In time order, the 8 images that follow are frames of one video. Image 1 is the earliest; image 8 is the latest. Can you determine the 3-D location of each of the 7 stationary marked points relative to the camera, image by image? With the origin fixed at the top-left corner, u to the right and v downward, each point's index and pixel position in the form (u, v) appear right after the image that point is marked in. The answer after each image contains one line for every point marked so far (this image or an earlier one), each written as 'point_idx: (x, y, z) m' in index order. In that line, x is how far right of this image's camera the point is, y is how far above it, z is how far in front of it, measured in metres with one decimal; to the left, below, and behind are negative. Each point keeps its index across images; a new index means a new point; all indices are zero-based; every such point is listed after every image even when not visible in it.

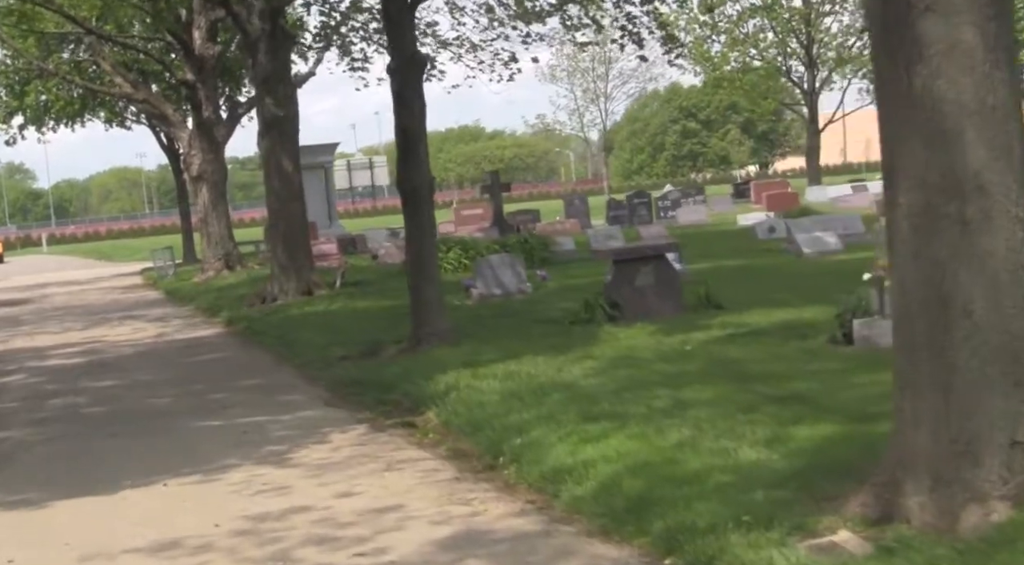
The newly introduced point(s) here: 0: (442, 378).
0: (-0.6, -0.8, +11.5) m
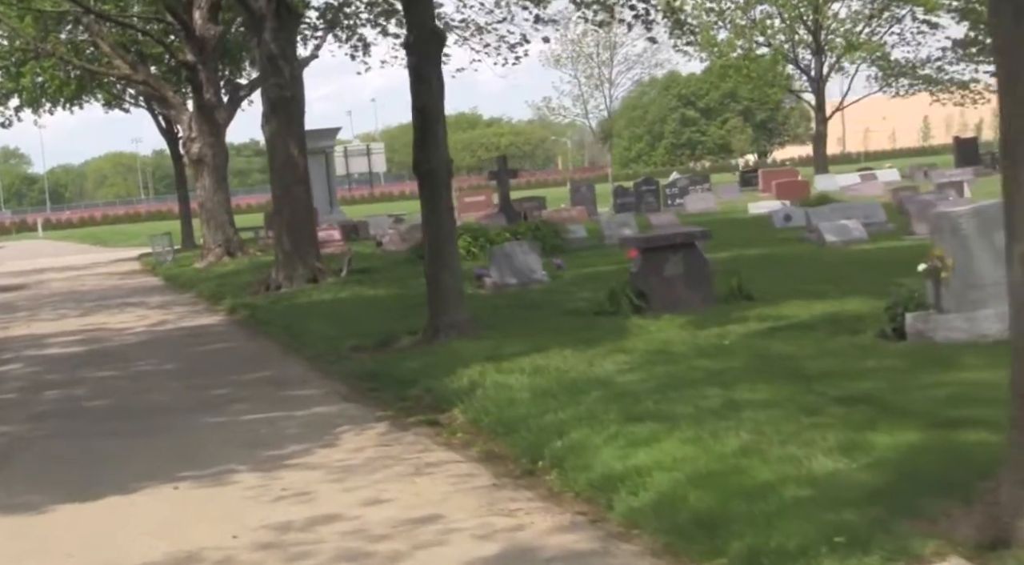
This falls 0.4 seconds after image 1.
0: (-0.4, -0.7, +10.8) m
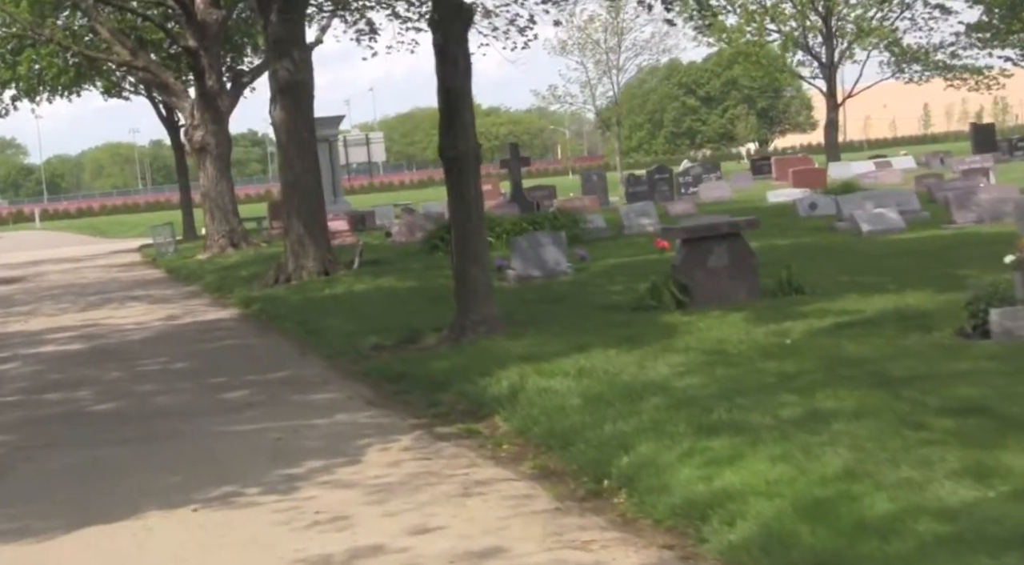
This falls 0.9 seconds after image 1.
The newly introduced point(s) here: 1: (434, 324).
0: (-0.1, -0.7, +9.9) m
1: (-0.8, -0.4, +13.4) m
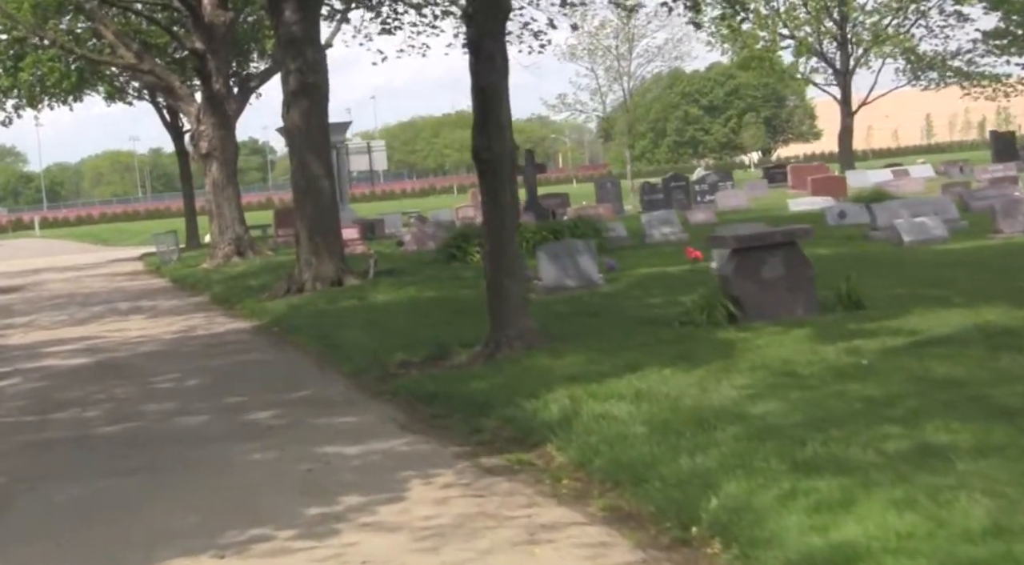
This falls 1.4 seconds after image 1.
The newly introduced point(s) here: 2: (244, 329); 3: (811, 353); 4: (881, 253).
0: (+0.3, -0.8, +9.1) m
1: (-0.4, -0.5, +12.5) m
2: (-3.5, -0.6, +17.2) m
3: (+2.1, -0.5, +9.4) m
4: (+4.8, +0.4, +17.1) m
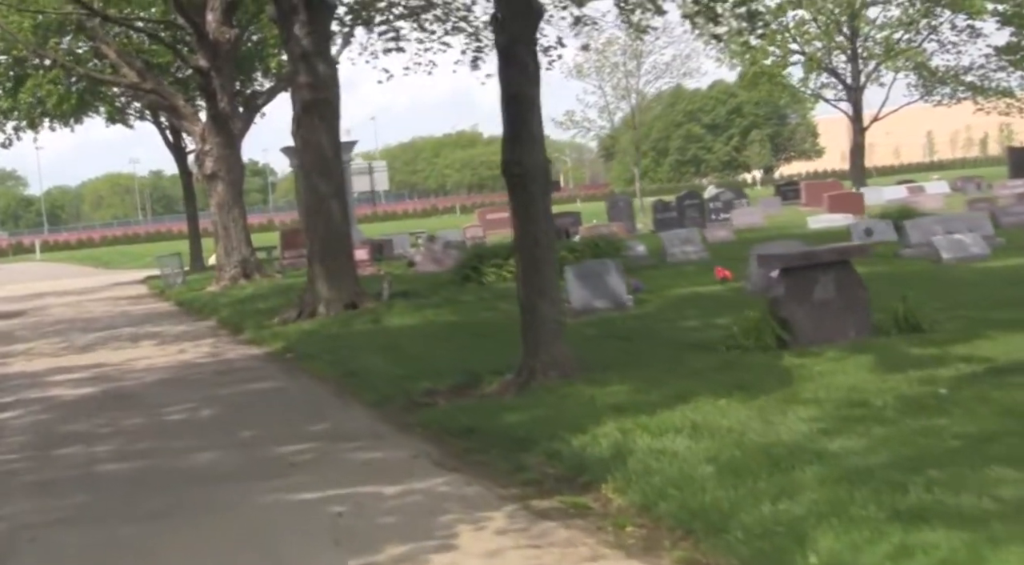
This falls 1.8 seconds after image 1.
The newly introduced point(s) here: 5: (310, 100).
0: (+0.6, -1.0, +8.3) m
1: (-0.1, -0.7, +11.8) m
2: (-3.2, -0.9, +16.5) m
3: (+2.4, -0.7, +8.7) m
4: (+5.1, +0.1, +16.4) m
5: (-3.0, +2.7, +19.4) m
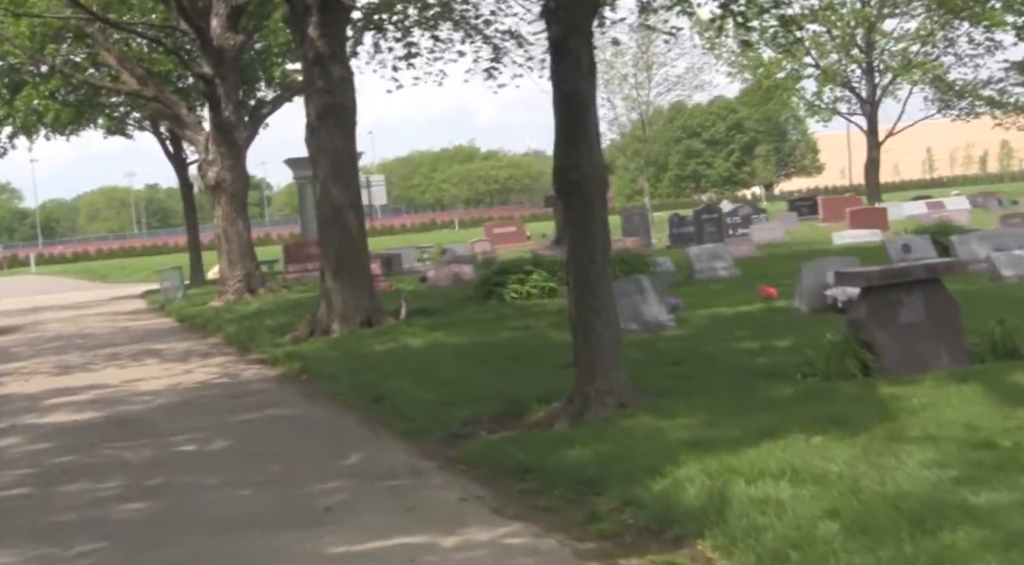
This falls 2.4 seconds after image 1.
0: (+1.0, -1.1, +7.2) m
1: (+0.2, -0.9, +10.7) m
2: (-2.8, -1.1, +15.3) m
3: (+2.8, -0.8, +7.6) m
4: (+5.4, -0.1, +15.3) m
5: (-2.6, +2.4, +18.4) m
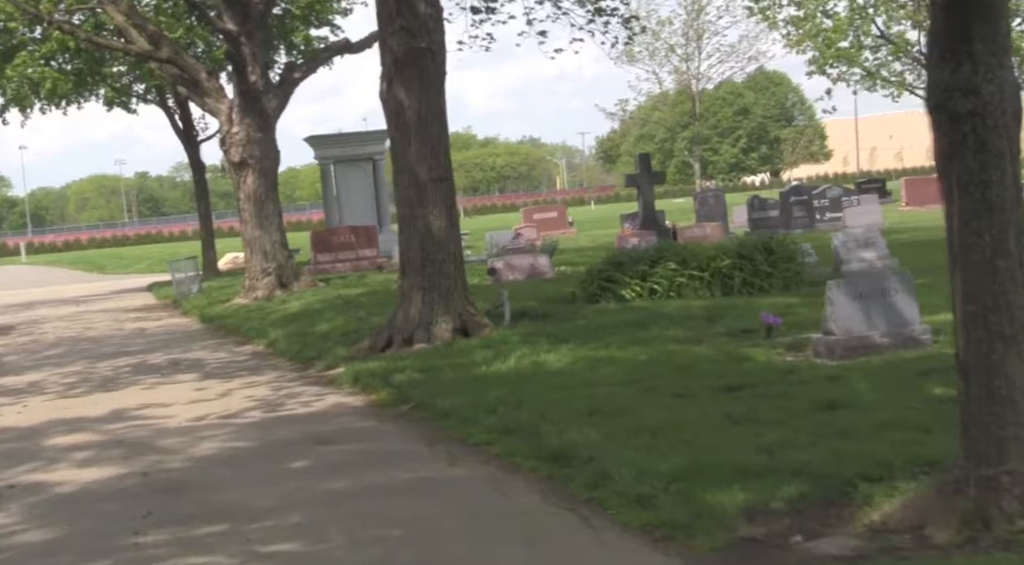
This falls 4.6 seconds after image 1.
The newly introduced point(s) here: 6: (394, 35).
0: (+2.5, -1.1, +3.2) m
1: (+1.8, -0.9, +6.7) m
2: (-1.3, -1.1, +11.3) m
3: (+4.4, -0.8, +3.6) m
4: (+6.9, -0.1, +11.3) m
5: (-1.1, +2.5, +14.3) m
6: (-1.3, +2.7, +14.2) m
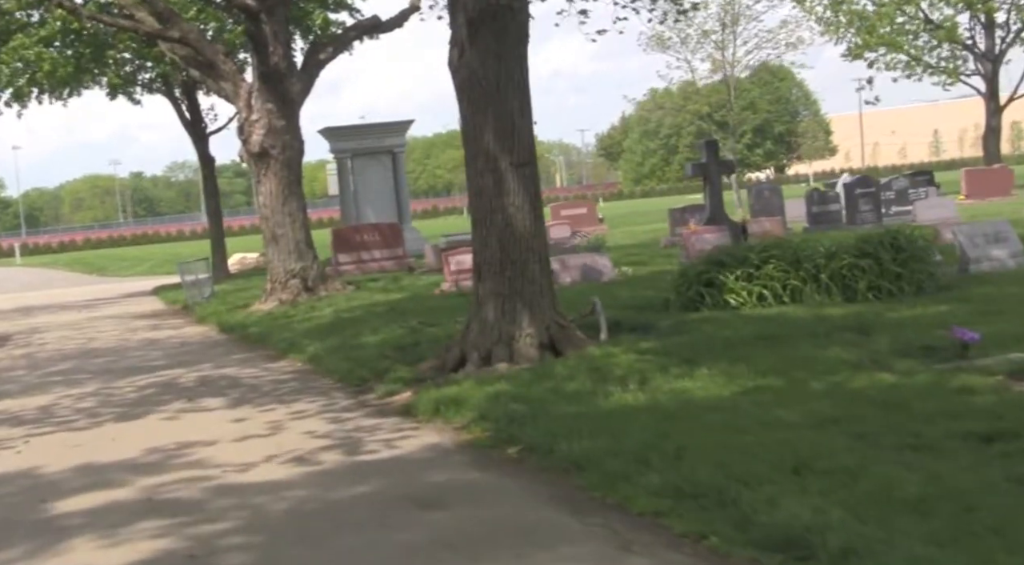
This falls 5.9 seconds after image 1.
0: (+3.5, -1.2, +0.7) m
1: (+2.7, -1.0, +4.2) m
2: (-0.4, -1.1, +8.8) m
3: (+5.3, -0.9, +1.1) m
4: (+7.8, -0.1, +8.8) m
5: (-0.2, +2.4, +11.8) m
6: (-0.4, +2.6, +11.7) m
